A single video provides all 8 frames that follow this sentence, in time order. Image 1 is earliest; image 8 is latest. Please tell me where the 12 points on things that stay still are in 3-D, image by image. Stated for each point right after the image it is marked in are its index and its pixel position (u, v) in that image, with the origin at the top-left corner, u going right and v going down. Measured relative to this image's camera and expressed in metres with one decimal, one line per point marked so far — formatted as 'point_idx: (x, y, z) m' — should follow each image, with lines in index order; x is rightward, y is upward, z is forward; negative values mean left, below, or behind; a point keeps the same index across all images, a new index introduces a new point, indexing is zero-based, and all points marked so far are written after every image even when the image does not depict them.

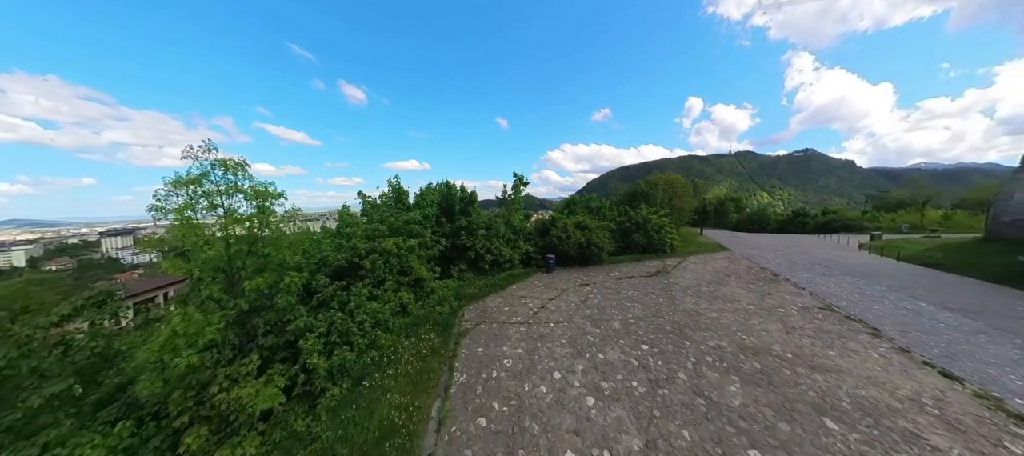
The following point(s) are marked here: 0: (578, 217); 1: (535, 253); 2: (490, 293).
0: (+3.8, +0.6, +13.4) m
1: (+1.0, -1.2, +11.5) m
2: (-0.7, -1.9, +7.3) m
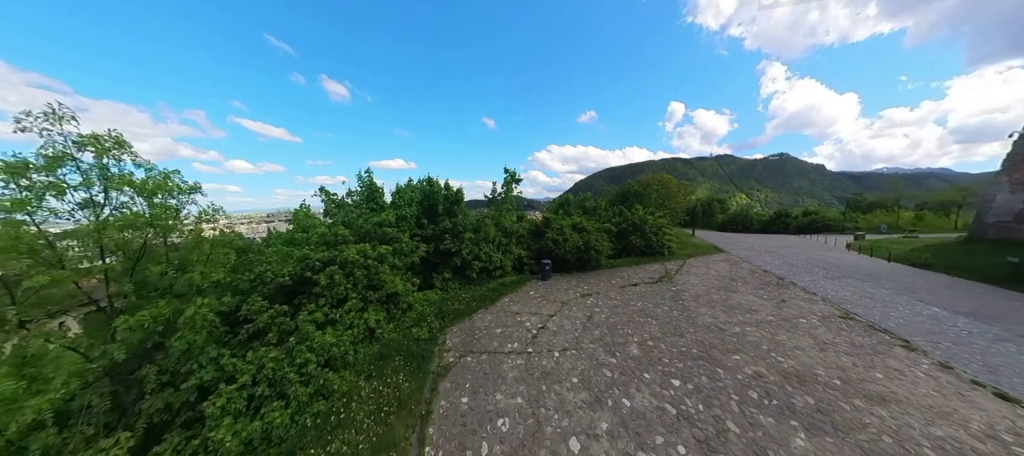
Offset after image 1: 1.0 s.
0: (+3.3, +0.5, +12.4) m
1: (+0.6, -1.3, +10.3) m
2: (-0.9, -2.0, +6.1) m
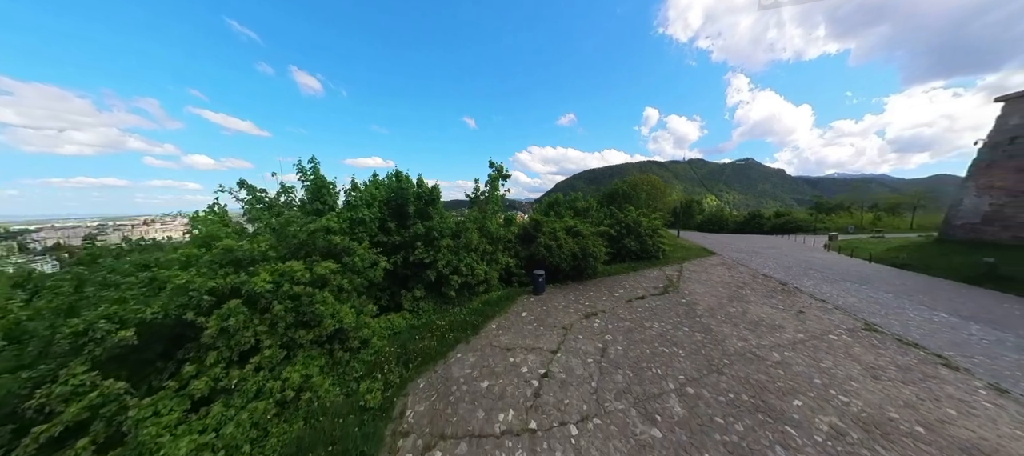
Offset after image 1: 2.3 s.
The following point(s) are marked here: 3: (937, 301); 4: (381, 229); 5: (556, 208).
0: (+2.6, +0.4, +11.2) m
1: (+0.1, -1.4, +8.9) m
2: (-1.1, -2.1, +4.6) m
3: (+15.3, -2.7, +8.7) m
4: (-4.3, +0.1, +8.0) m
5: (+2.6, +1.3, +14.8) m
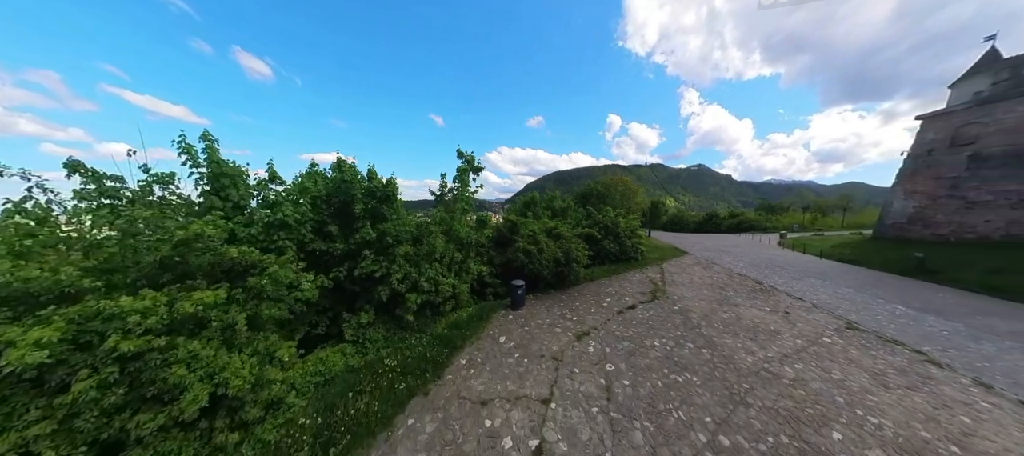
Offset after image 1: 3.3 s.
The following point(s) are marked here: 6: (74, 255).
0: (+1.5, +0.3, +10.3) m
1: (-0.7, -1.5, +7.7) m
2: (-1.4, -2.2, +3.3) m
3: (+14.4, -2.6, +9.2) m
4: (-5.0, -0.1, +6.3) m
5: (+1.1, +1.1, +13.9) m
6: (-5.3, -0.3, +3.0) m
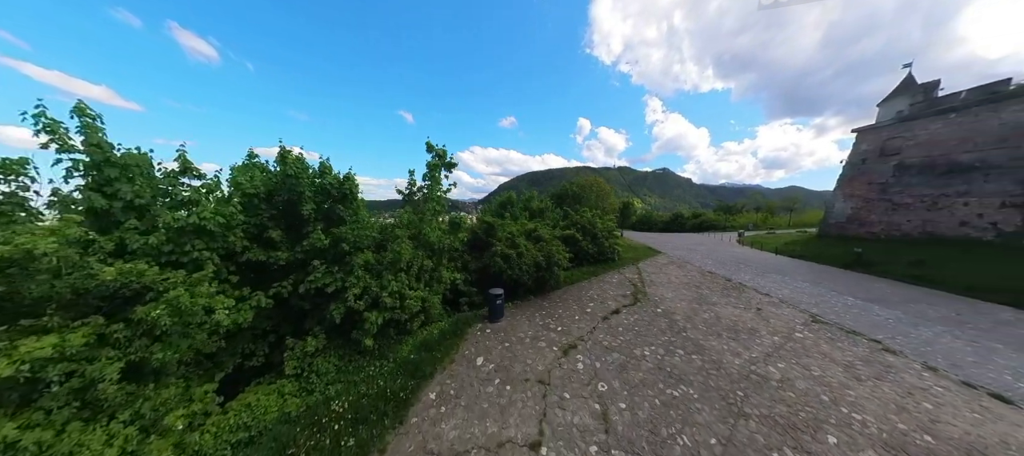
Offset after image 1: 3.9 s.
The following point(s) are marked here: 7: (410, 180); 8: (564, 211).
0: (+0.5, +0.2, +9.8) m
1: (-1.4, -1.6, +7.0) m
2: (-1.6, -2.3, +2.6) m
3: (+13.5, -2.4, +10.0) m
4: (-5.5, -0.3, +5.3) m
5: (-0.2, +1.0, +13.4) m
6: (-5.5, -0.4, +1.9) m
7: (-2.9, +1.3, +6.9) m
8: (+3.2, +1.1, +14.8) m
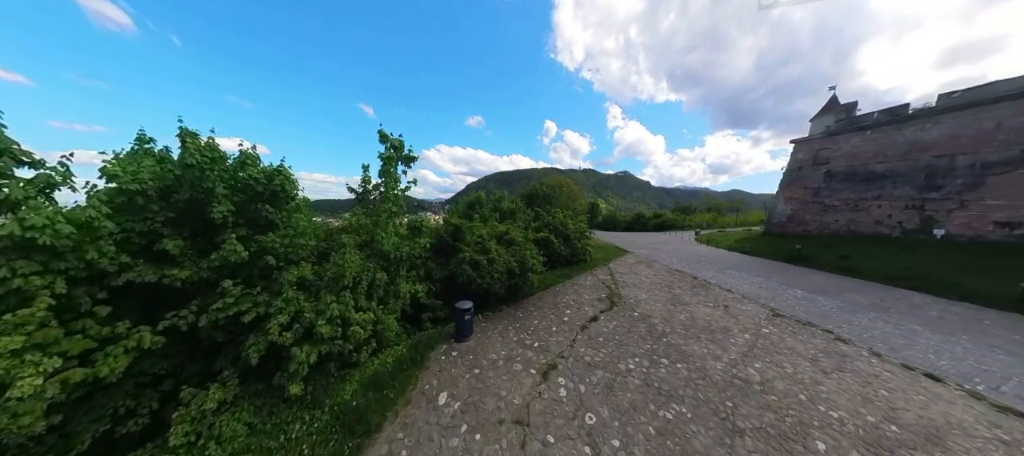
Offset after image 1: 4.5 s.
0: (-0.6, 0.0, +9.2) m
1: (-2.1, -1.8, +6.2) m
2: (-1.8, -2.4, +1.7) m
3: (+12.4, -2.3, +10.9) m
4: (-6.1, -0.5, +4.0) m
5: (-1.8, +0.8, +12.7) m
6: (-5.7, -0.6, +0.6) m
7: (-3.7, +1.1, +5.9) m
8: (+1.4, +0.9, +14.5) m
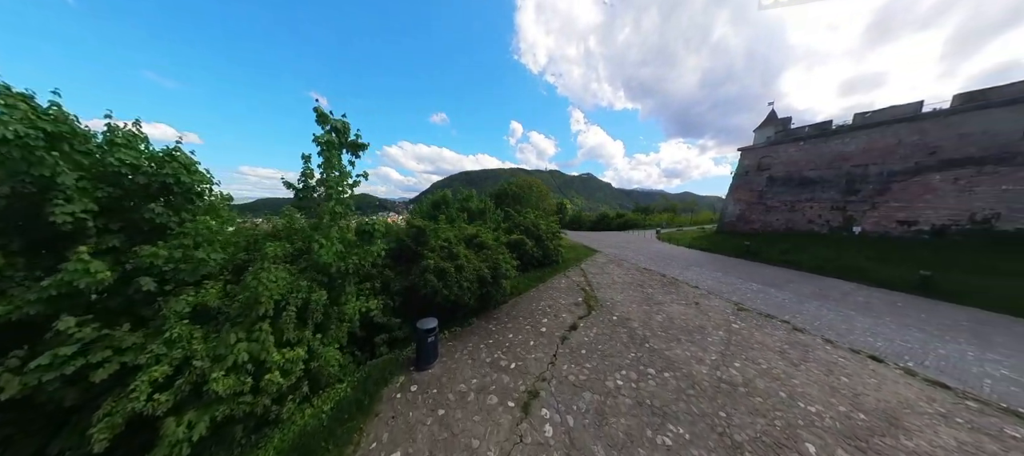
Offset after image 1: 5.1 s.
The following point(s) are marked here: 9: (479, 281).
0: (-1.7, -0.1, +8.4) m
1: (-2.8, -1.9, +5.2) m
2: (-1.9, -2.5, +0.8) m
3: (+11.0, -2.1, +11.7) m
4: (-6.4, -0.7, +2.5) m
5: (-3.3, +0.6, +11.7) m
6: (-5.6, -0.8, -0.7) m
7: (-4.4, +1.0, +4.8) m
8: (-0.4, +0.8, +14.0) m
9: (-0.9, -1.4, +6.5) m
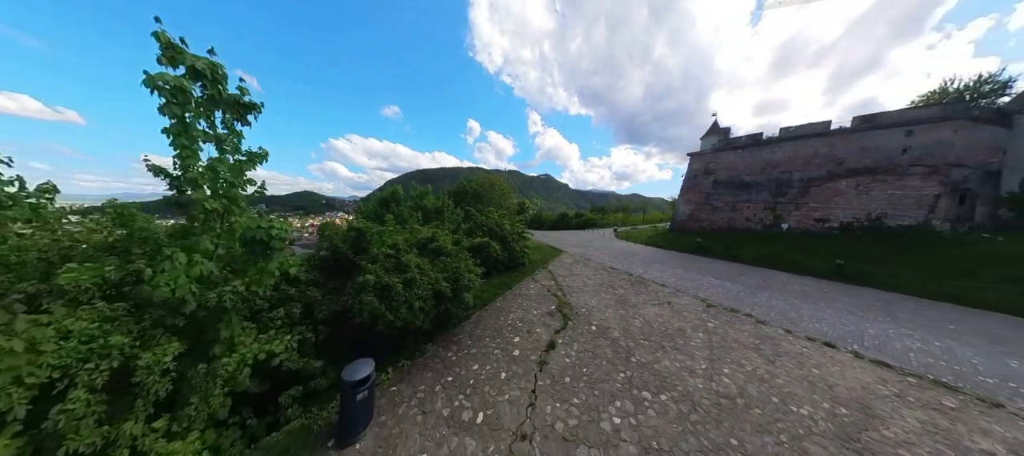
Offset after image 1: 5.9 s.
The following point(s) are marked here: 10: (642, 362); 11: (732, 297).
0: (-2.8, -0.2, +7.1) m
1: (-3.3, -2.1, +3.7) m
2: (-1.8, -2.5, -0.5) m
3: (+9.3, -1.9, +12.3) m
4: (-6.6, -0.9, +0.5) m
5: (-5.0, +0.3, +10.1) m
6: (-5.2, -0.9, -2.6) m
7: (-4.9, +0.8, +3.1) m
8: (-2.4, +0.6, +12.7) m
9: (-1.7, -1.5, +5.2) m
10: (+2.2, -2.3, +4.2) m
11: (+7.4, -2.4, +8.3) m
